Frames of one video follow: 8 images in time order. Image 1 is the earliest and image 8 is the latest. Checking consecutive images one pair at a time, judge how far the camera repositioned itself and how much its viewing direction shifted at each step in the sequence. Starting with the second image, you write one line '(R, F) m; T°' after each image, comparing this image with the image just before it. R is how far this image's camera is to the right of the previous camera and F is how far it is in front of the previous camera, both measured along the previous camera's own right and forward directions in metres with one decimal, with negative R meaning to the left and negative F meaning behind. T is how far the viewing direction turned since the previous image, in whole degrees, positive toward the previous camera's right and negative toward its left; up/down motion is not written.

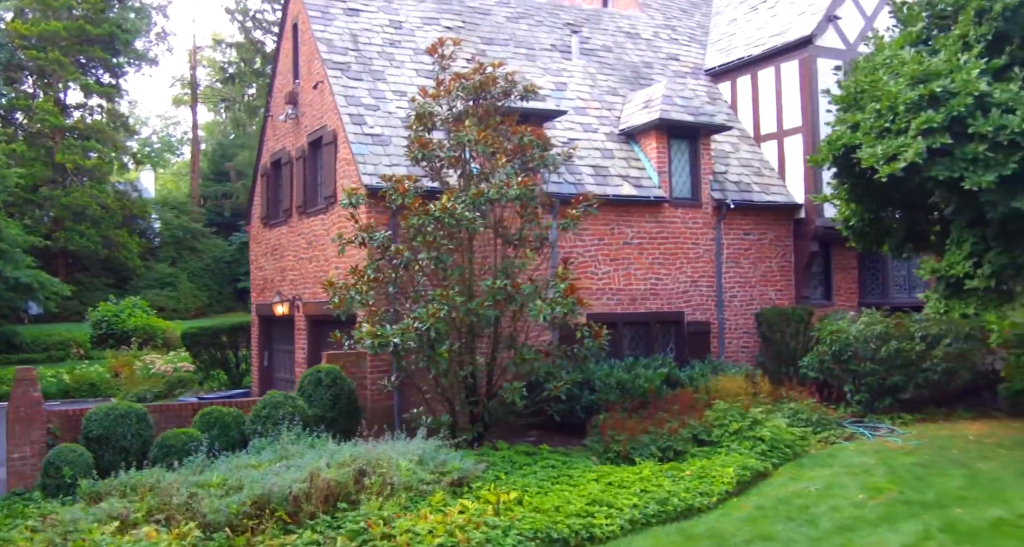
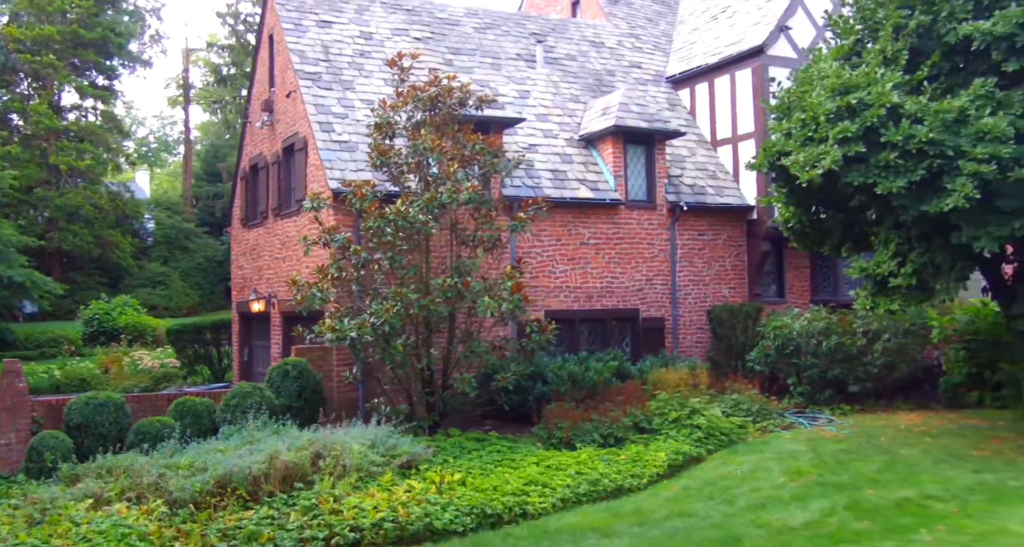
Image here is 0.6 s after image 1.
(+0.6, -0.8) m; 0°
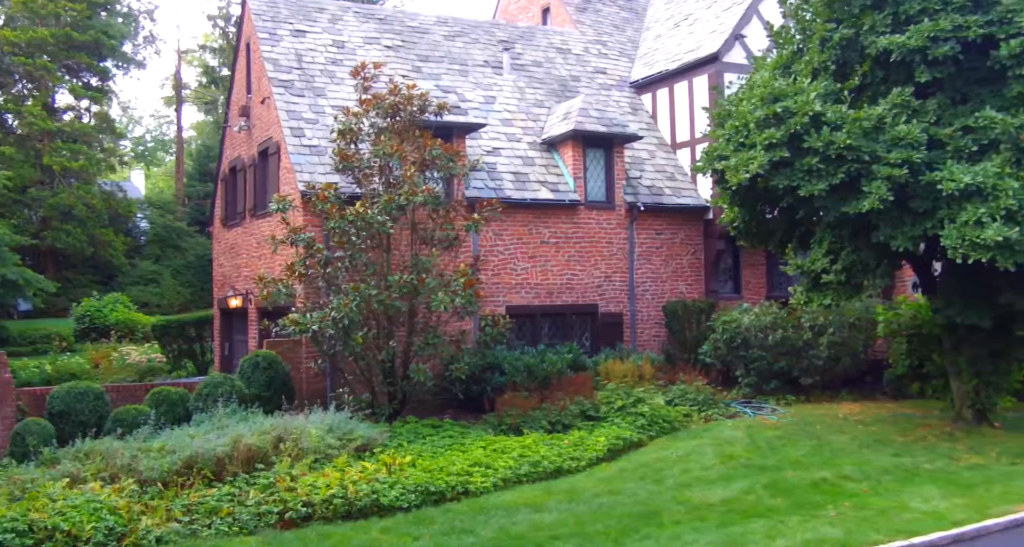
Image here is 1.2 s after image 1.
(+0.6, -0.8) m; 0°
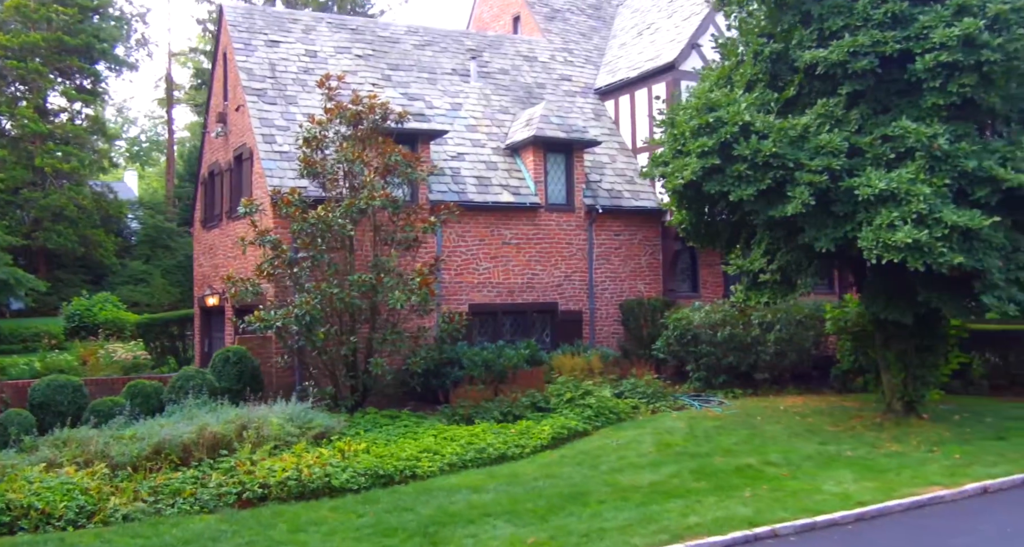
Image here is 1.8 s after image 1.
(+0.6, -0.8) m; 0°
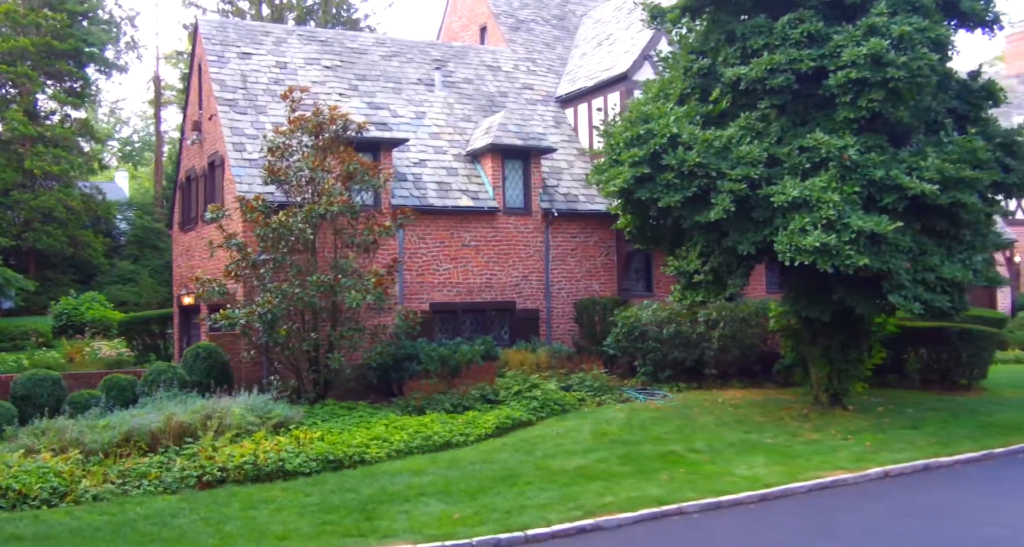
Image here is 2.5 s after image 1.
(+0.7, -1.0) m; 0°
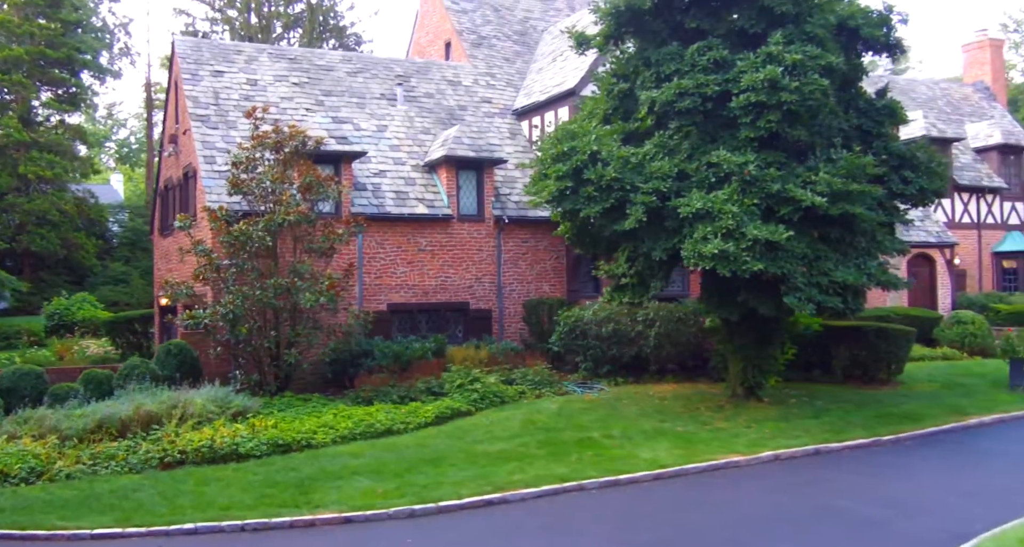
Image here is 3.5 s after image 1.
(+1.0, -1.4) m; 0°
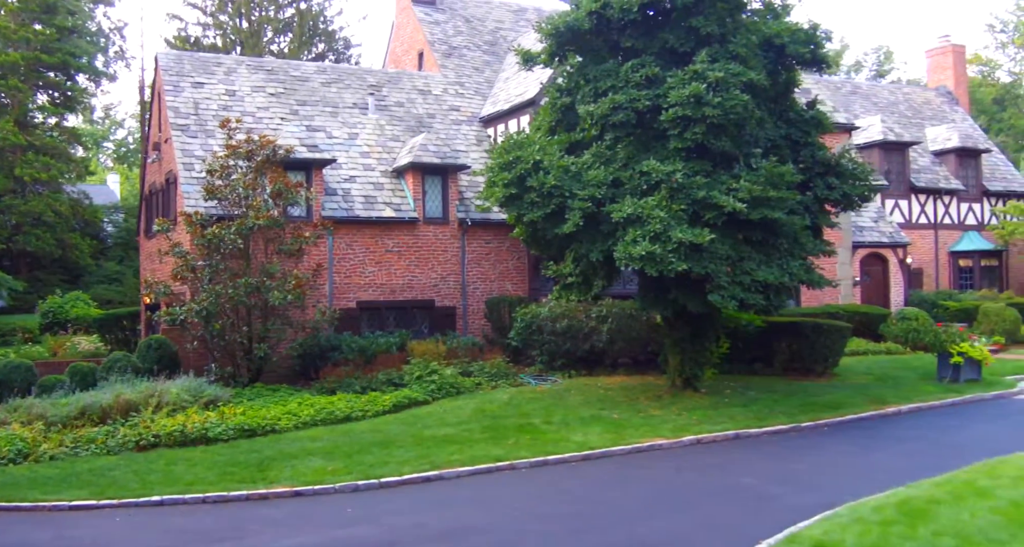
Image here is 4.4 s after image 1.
(+0.8, -1.3) m; 0°
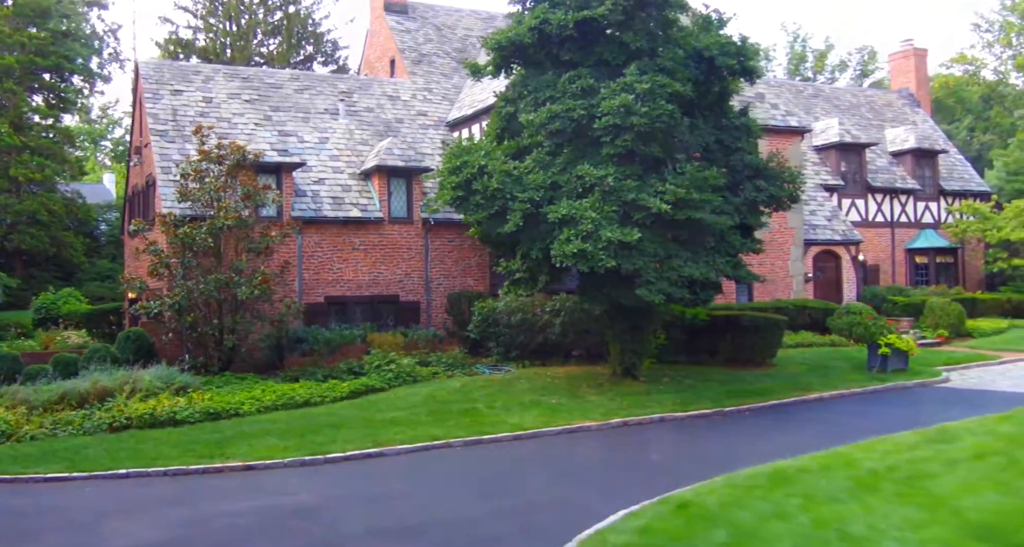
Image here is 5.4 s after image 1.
(+1.0, -1.3) m; 0°
